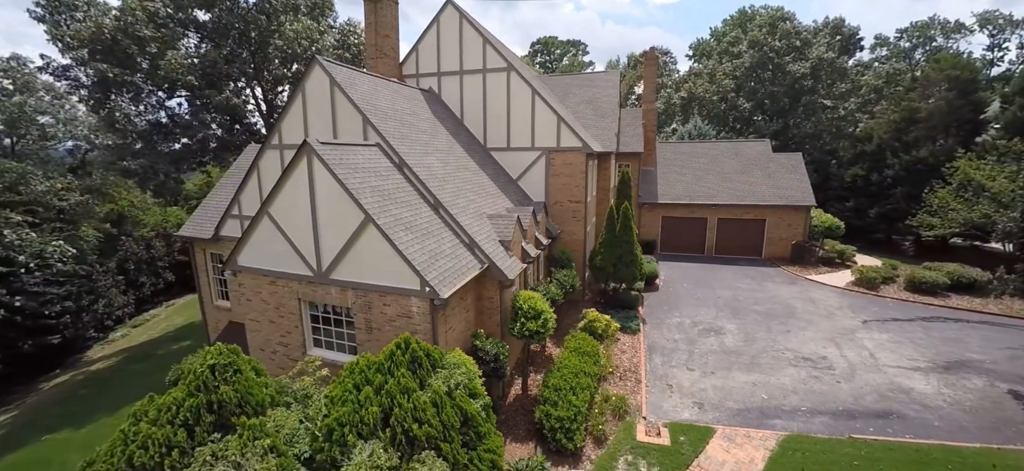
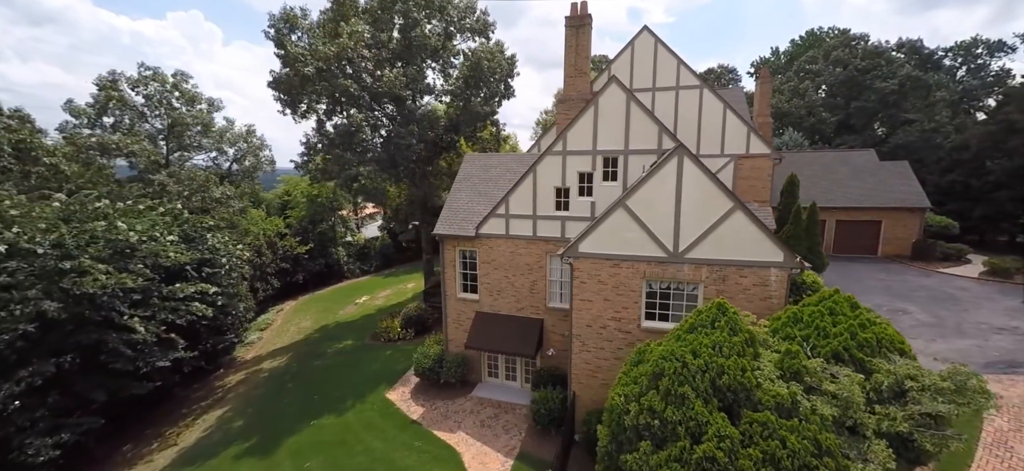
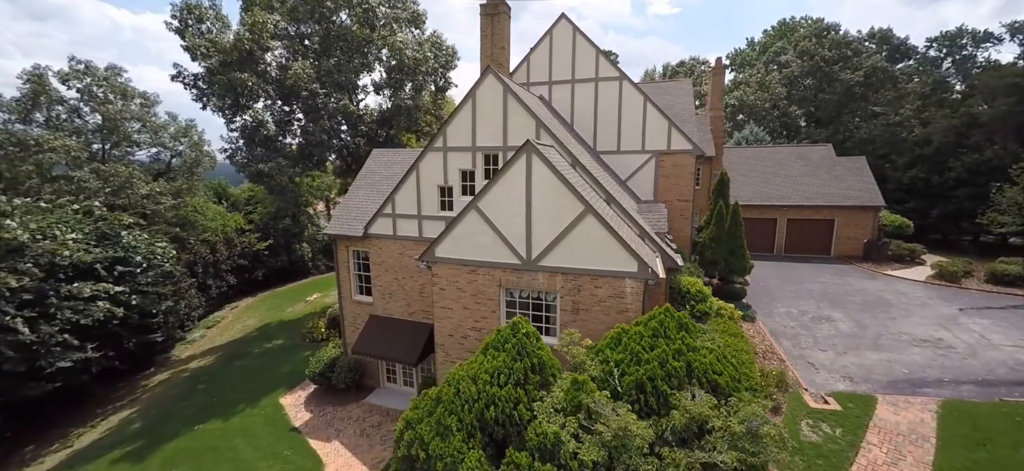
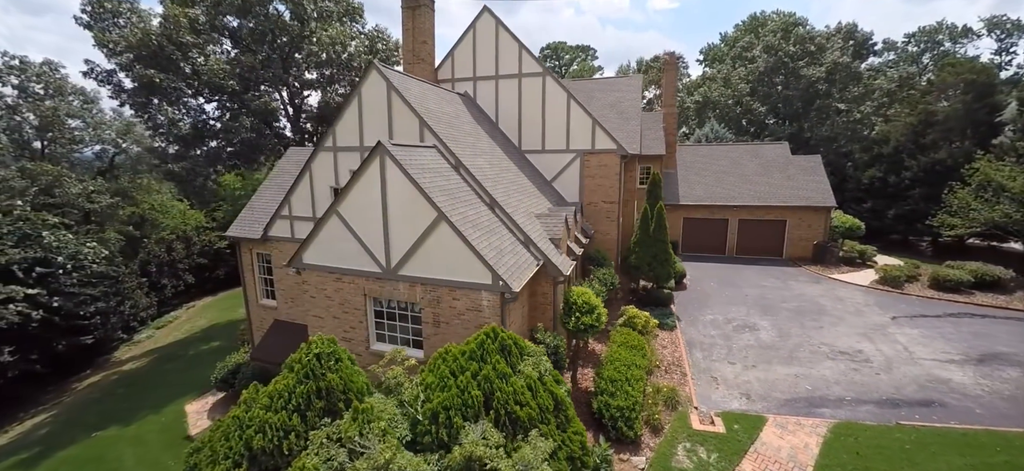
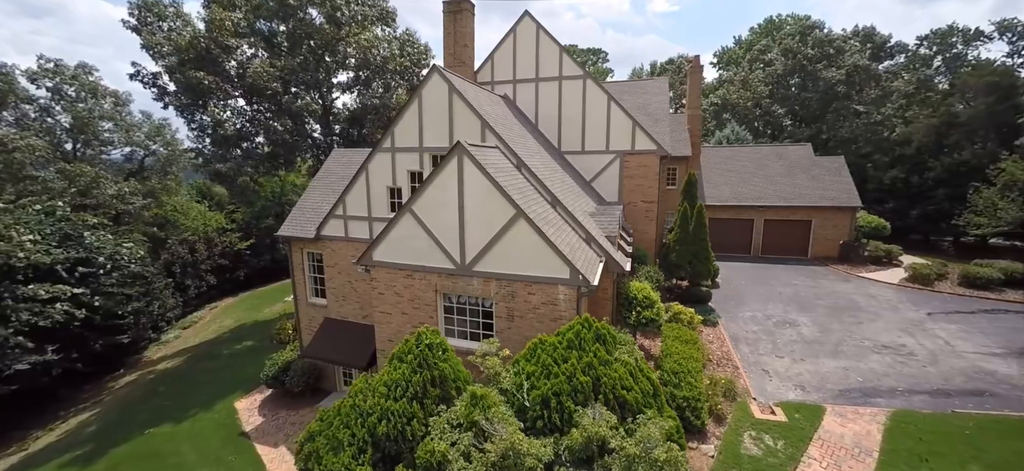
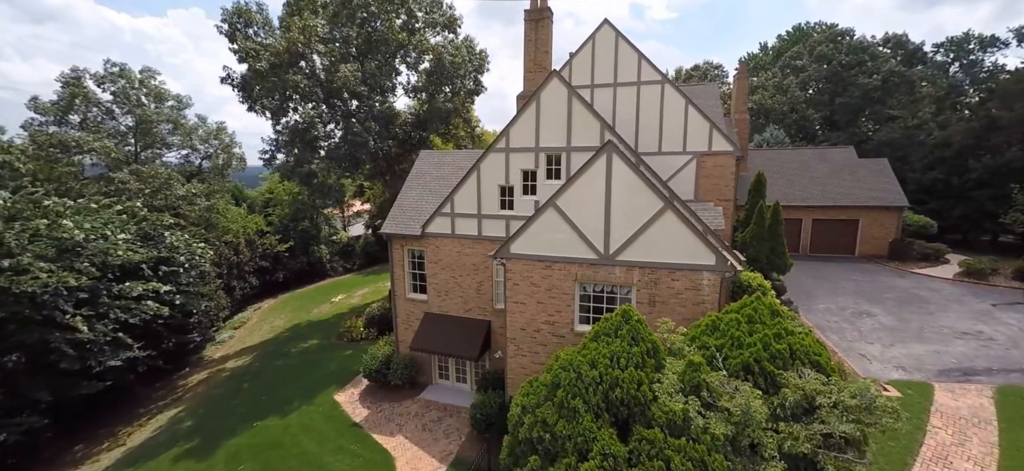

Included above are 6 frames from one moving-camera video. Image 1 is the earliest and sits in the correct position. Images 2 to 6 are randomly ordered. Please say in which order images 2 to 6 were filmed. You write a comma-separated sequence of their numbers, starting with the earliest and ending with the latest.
4, 5, 3, 6, 2
